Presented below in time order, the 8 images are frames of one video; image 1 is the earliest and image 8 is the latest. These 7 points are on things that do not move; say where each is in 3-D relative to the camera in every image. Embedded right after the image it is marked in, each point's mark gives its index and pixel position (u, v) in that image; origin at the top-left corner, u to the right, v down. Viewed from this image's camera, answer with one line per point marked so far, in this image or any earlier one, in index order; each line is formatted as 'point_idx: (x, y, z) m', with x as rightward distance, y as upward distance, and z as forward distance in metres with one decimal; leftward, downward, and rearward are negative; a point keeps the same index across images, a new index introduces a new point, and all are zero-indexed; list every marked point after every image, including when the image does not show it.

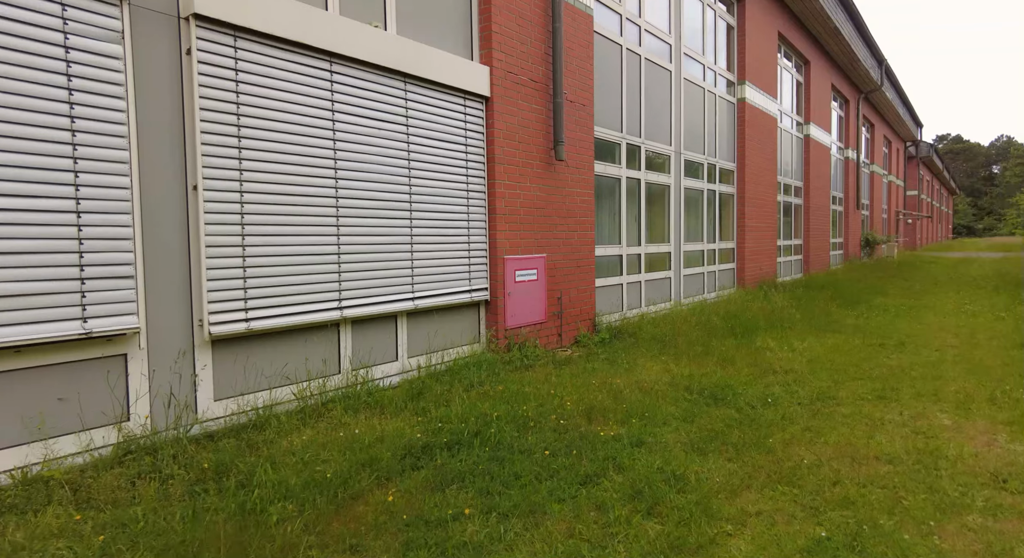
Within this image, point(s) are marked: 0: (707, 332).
0: (+2.4, -0.7, +6.7) m
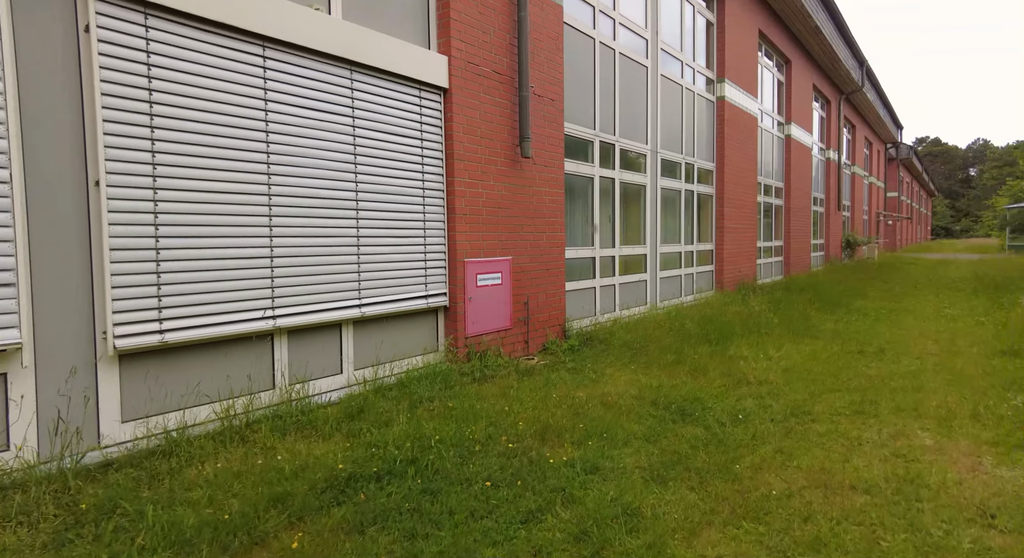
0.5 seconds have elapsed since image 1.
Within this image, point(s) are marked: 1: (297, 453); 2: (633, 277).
0: (+2.0, -0.7, +6.4) m
1: (-1.2, -1.0, +3.0) m
2: (+1.8, 0.0, +8.2) m
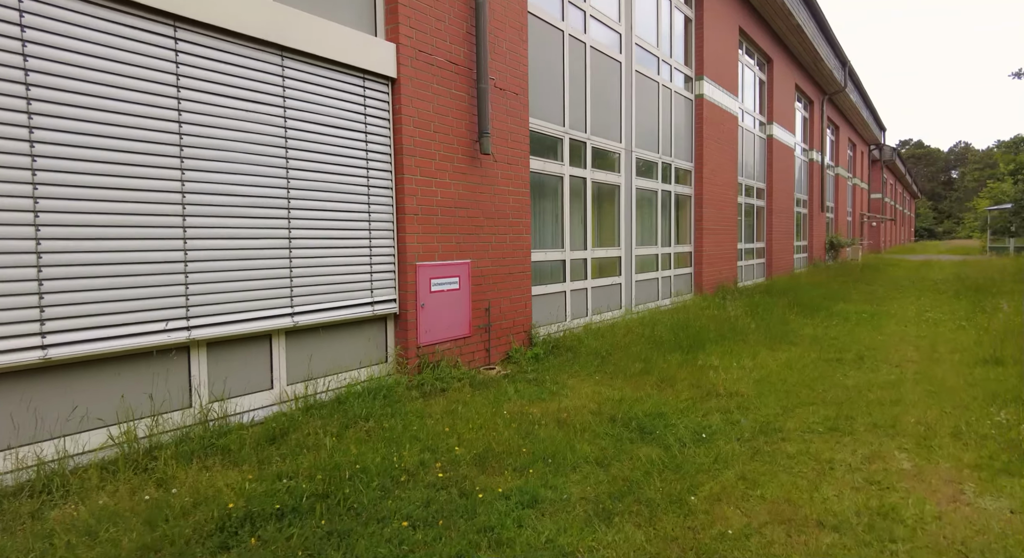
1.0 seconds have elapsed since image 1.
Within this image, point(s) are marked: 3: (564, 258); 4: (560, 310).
0: (+1.5, -0.7, +6.1) m
1: (-1.6, -1.0, +2.6) m
2: (+1.4, 0.0, +7.8) m
3: (+0.7, +0.3, +7.0) m
4: (+0.6, -0.4, +6.9) m
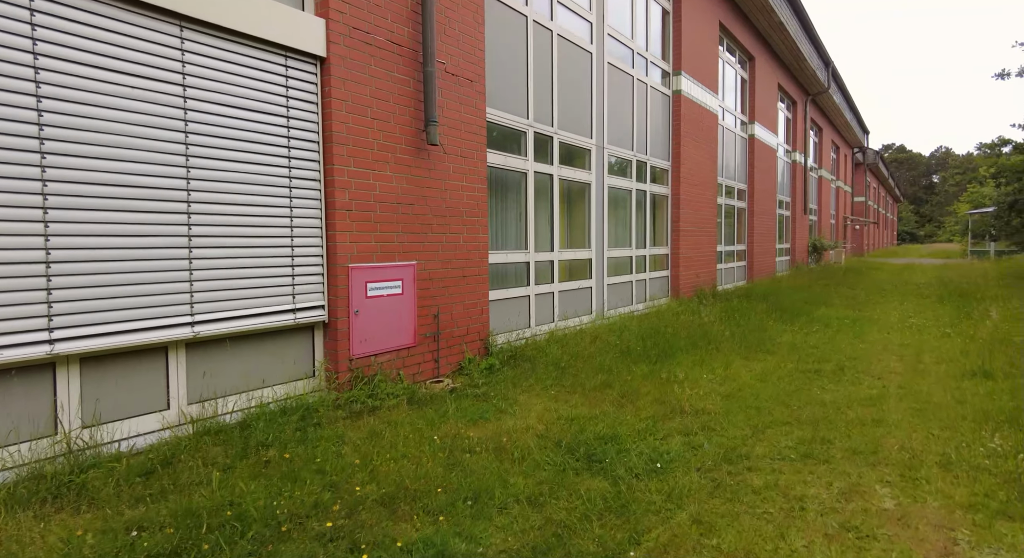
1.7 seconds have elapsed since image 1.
0: (+1.1, -0.8, +5.6) m
1: (-2.0, -1.0, +2.1) m
2: (+0.9, -0.1, +7.4) m
3: (+0.2, +0.2, +6.5) m
4: (+0.1, -0.4, +6.4) m
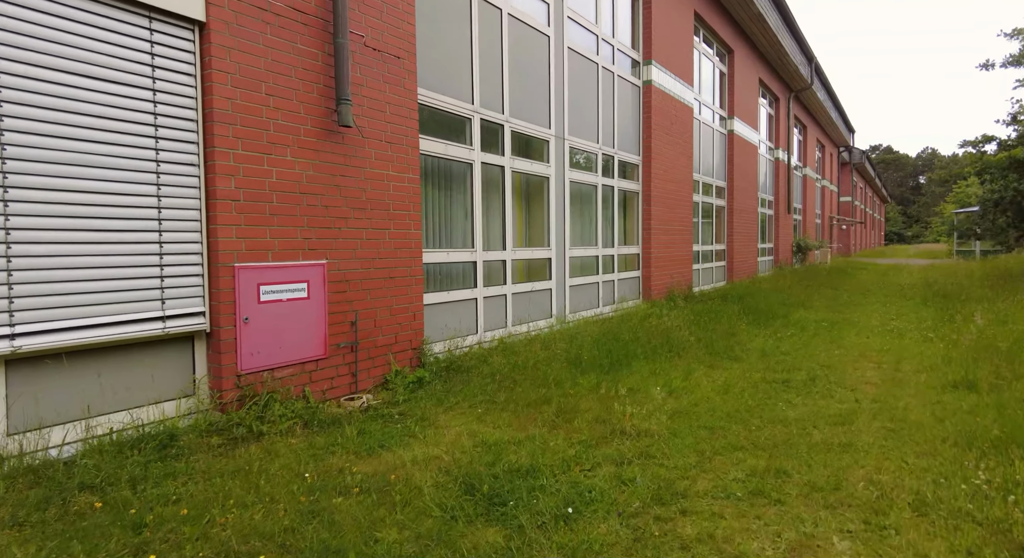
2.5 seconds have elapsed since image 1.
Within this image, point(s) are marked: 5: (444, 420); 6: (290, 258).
0: (+0.5, -0.8, +5.1) m
1: (-2.5, -1.0, +1.5) m
2: (+0.2, -0.1, +6.8) m
3: (-0.4, +0.2, +6.0) m
4: (-0.5, -0.5, +5.8) m
5: (-0.5, -1.0, +3.7) m
6: (-1.6, +0.1, +3.9) m
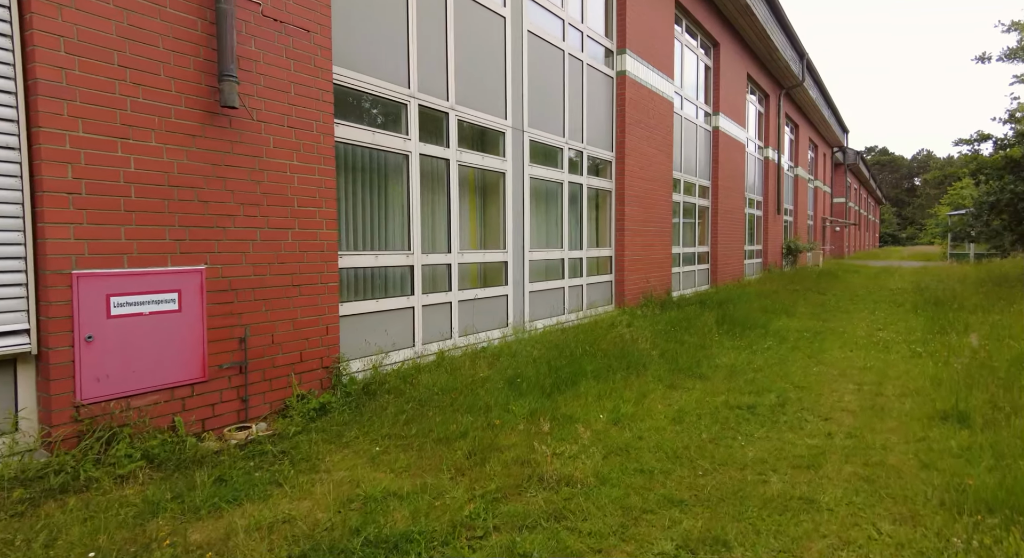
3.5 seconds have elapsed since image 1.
0: (-0.1, -0.9, +4.4) m
1: (-3.1, -1.1, +0.9) m
2: (-0.4, -0.2, +6.2) m
3: (-1.0, +0.1, +5.3) m
4: (-1.1, -0.5, +5.2) m
5: (-1.0, -1.0, +3.1) m
6: (-2.2, +0.1, +3.3) m
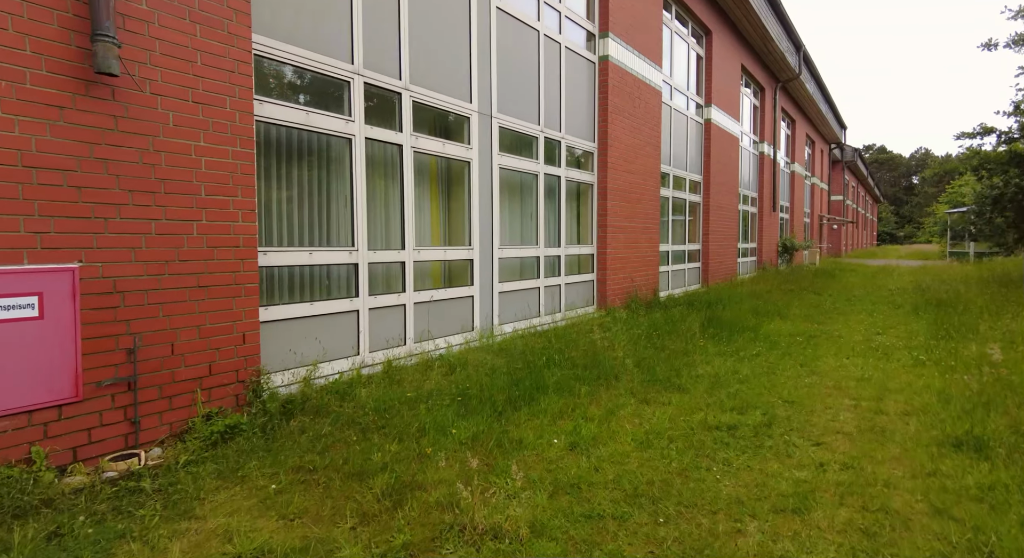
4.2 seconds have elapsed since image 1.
0: (-0.5, -0.9, +3.9) m
1: (-3.4, -1.1, +0.3) m
2: (-0.7, -0.1, +5.6) m
3: (-1.4, +0.1, +4.8) m
4: (-1.4, -0.5, +4.6) m
5: (-1.4, -1.0, +2.5) m
6: (-2.5, +0.1, +2.7) m
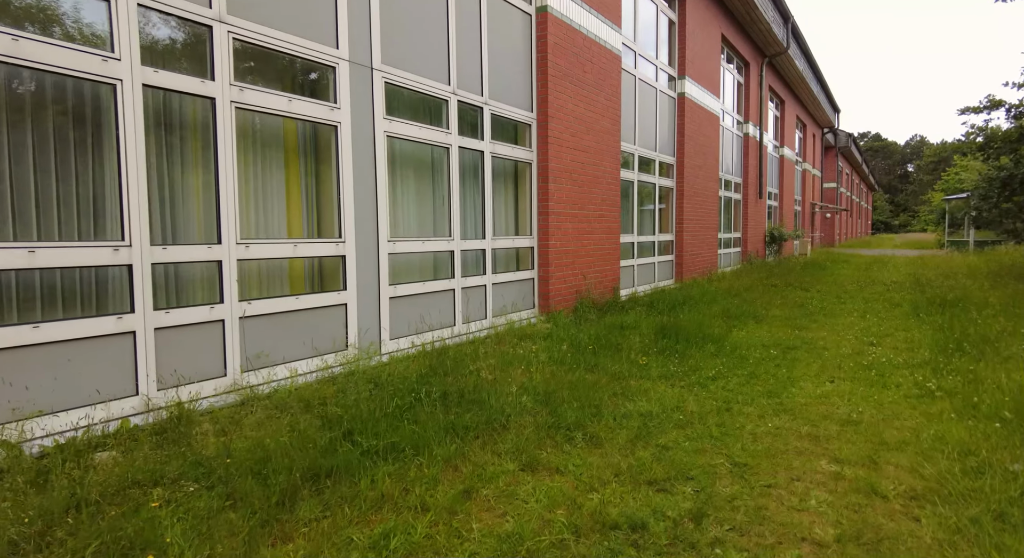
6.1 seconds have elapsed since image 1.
0: (-1.4, -0.9, +2.5) m
1: (-4.3, -1.2, -1.1) m
2: (-1.7, -0.2, +4.2) m
3: (-2.3, +0.1, +3.3) m
4: (-2.4, -0.6, +3.2) m
5: (-2.4, -1.1, +1.1) m
6: (-3.5, 0.0, +1.3) m
